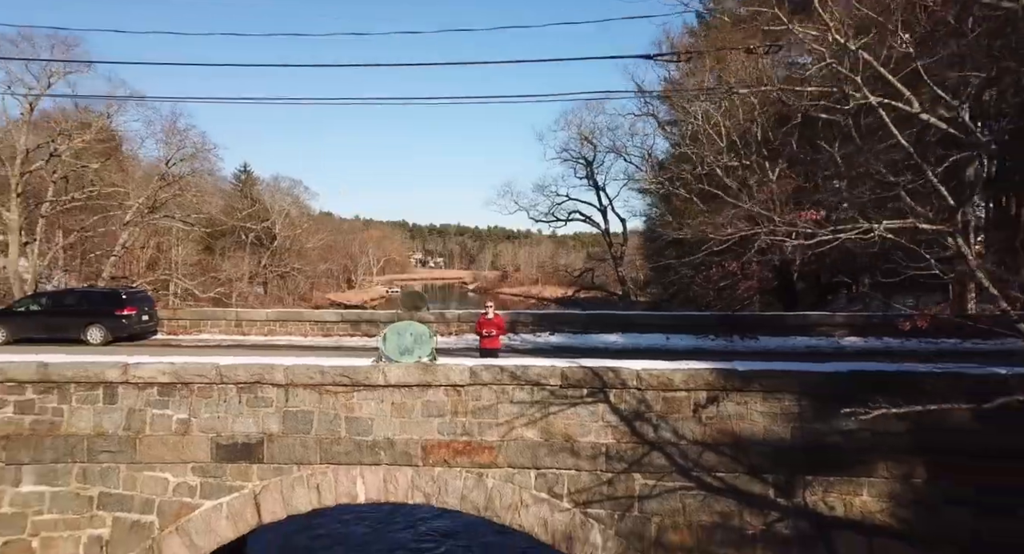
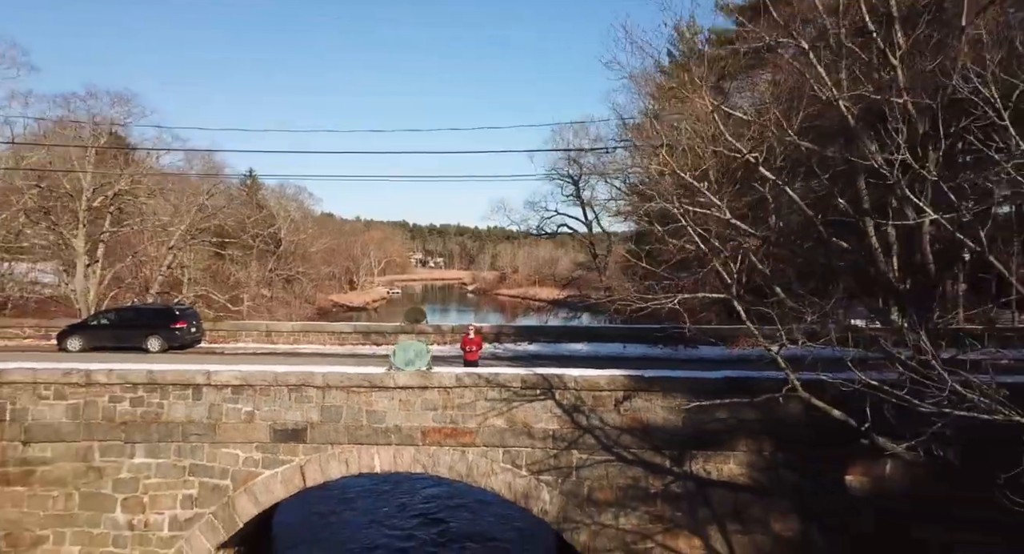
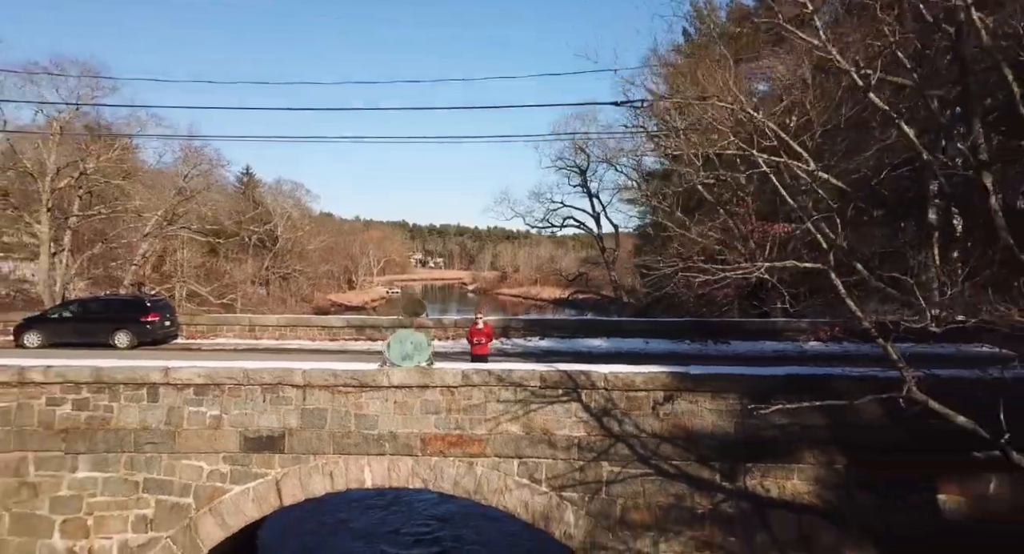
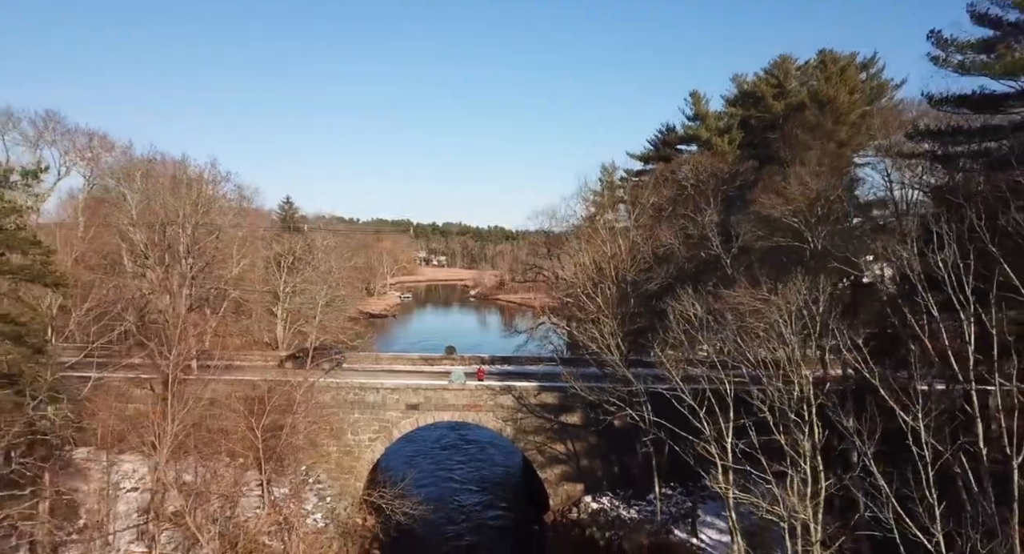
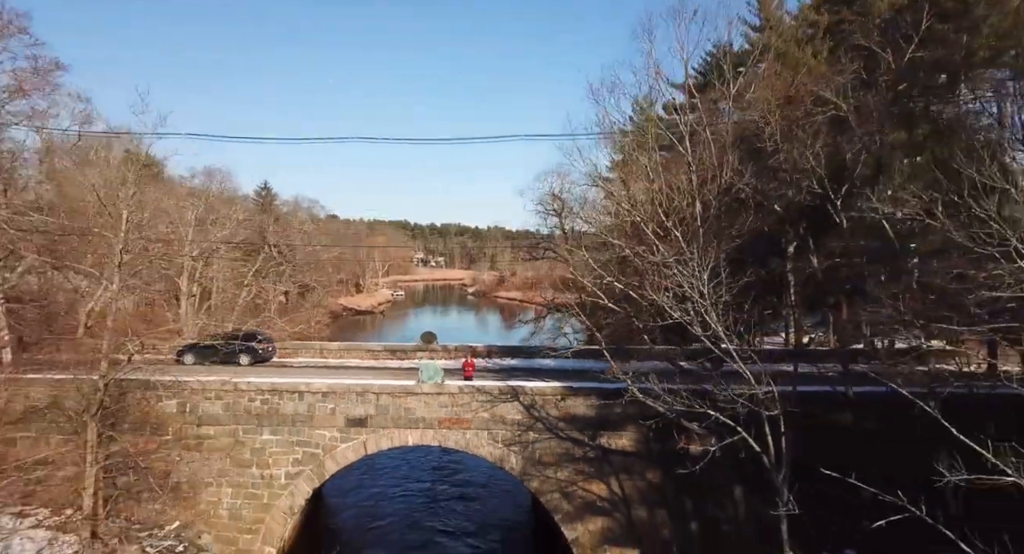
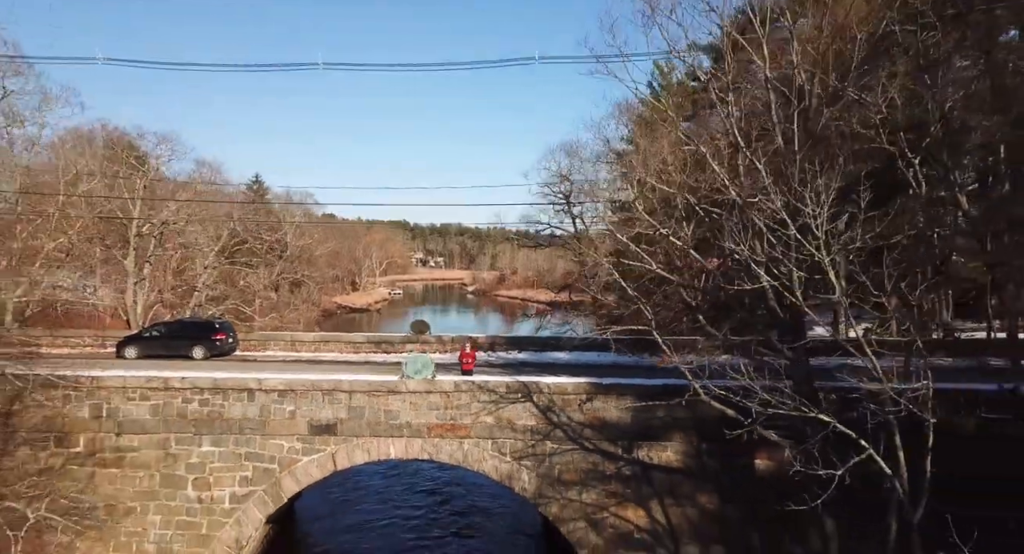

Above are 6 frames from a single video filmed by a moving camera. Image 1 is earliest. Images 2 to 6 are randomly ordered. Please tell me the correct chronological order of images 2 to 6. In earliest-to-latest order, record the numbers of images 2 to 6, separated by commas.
3, 2, 6, 5, 4
